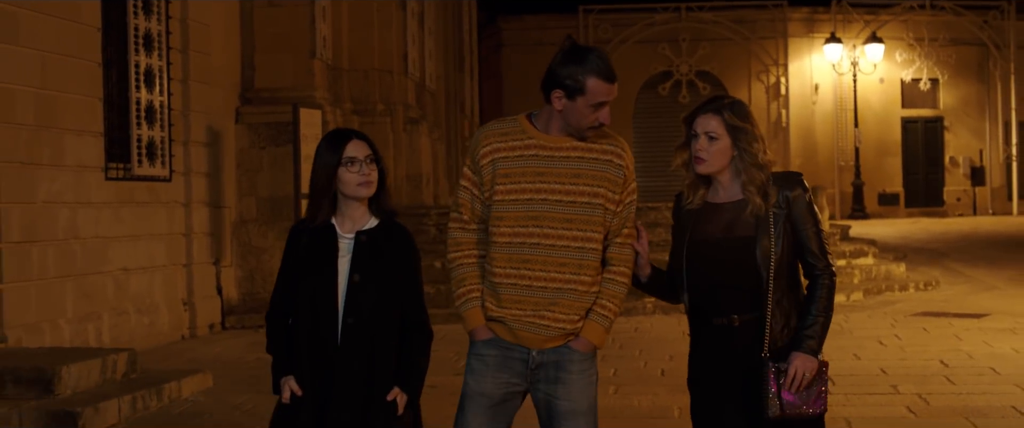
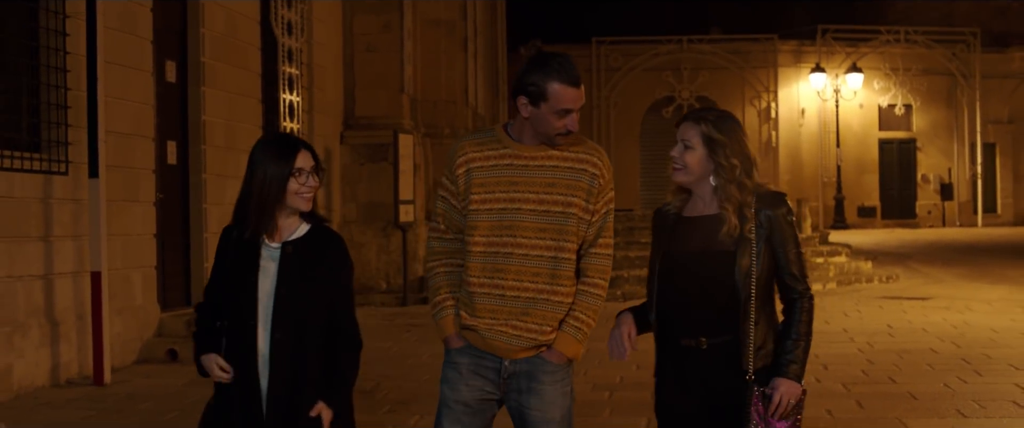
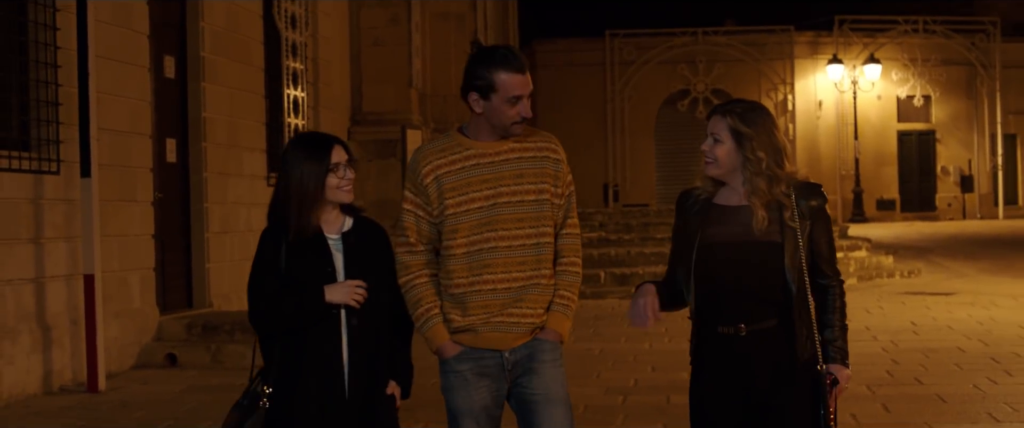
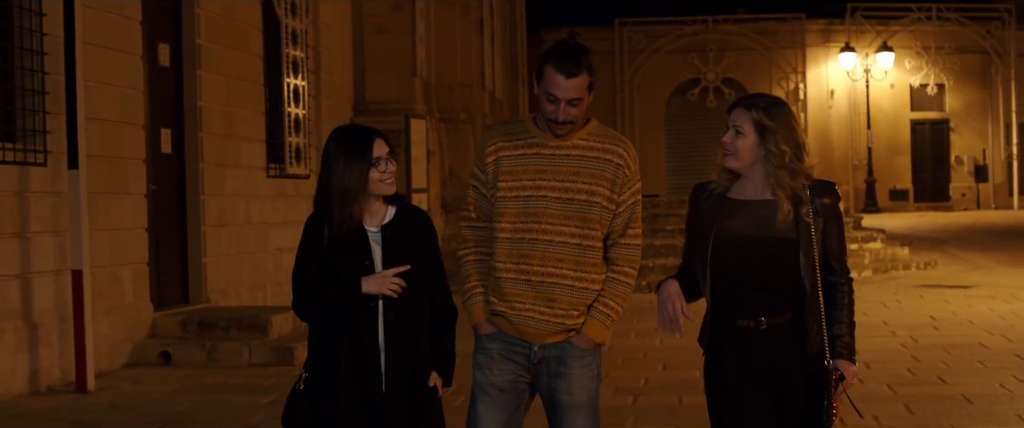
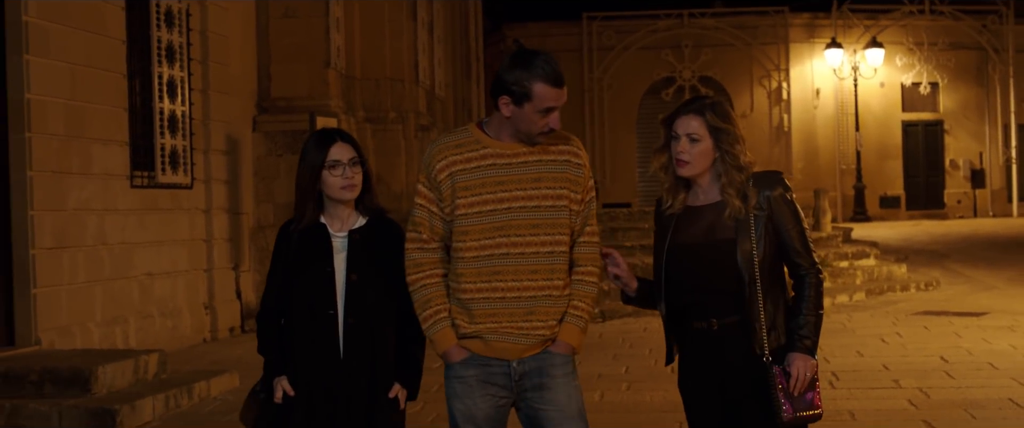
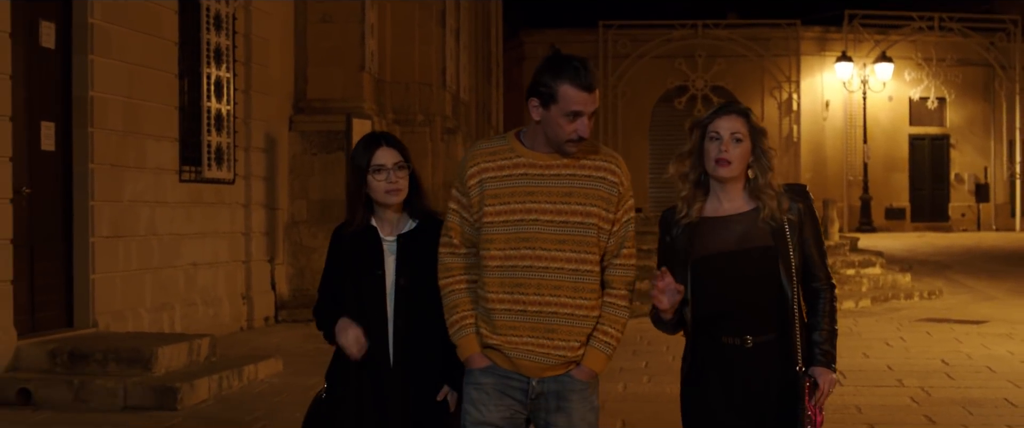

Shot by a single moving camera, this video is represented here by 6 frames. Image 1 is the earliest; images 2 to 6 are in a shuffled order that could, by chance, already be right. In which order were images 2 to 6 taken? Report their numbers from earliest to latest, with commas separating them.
5, 6, 4, 3, 2
